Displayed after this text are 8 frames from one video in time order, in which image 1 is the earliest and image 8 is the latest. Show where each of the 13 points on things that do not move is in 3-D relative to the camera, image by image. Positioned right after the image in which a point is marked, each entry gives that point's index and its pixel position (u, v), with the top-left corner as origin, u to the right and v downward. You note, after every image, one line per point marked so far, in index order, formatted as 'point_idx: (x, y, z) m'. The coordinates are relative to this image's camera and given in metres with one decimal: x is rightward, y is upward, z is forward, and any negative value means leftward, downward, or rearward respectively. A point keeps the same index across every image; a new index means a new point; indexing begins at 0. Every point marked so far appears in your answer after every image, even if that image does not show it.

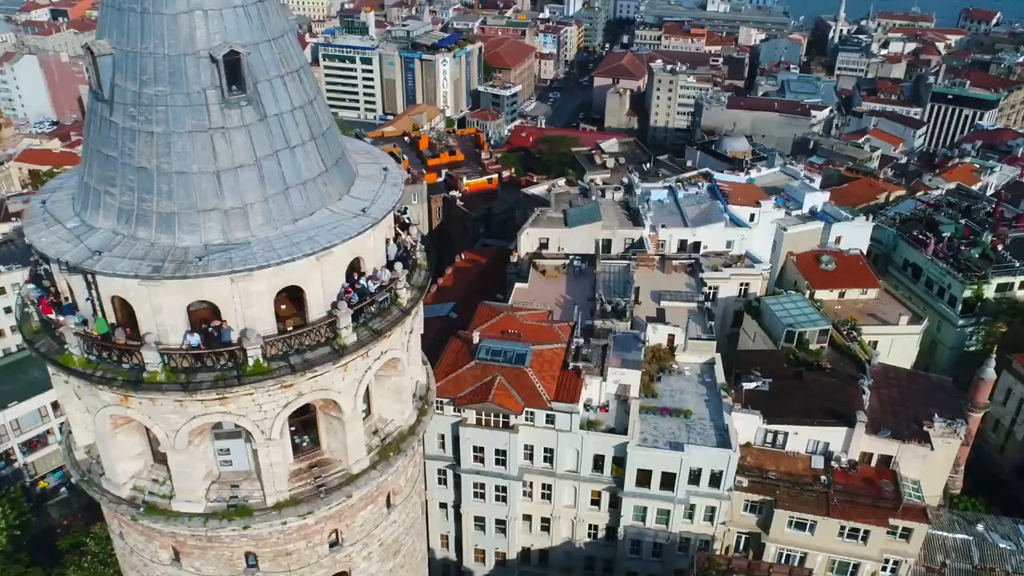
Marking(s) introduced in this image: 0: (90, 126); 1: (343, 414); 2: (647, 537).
0: (-4.7, +1.8, +9.3) m
1: (-2.1, -1.5, +10.3) m
2: (+3.5, -6.0, +20.6) m
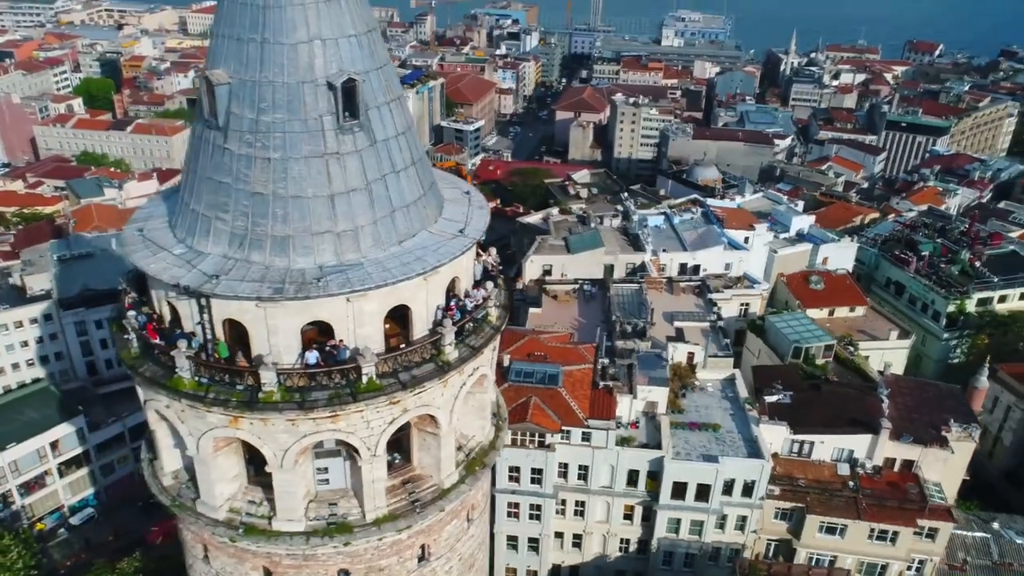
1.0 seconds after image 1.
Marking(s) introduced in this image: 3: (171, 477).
0: (-3.6, +1.5, +9.6) m
1: (-0.9, -1.7, +10.6) m
2: (+4.3, -6.5, +20.9) m
3: (-4.4, -2.5, +10.8) m
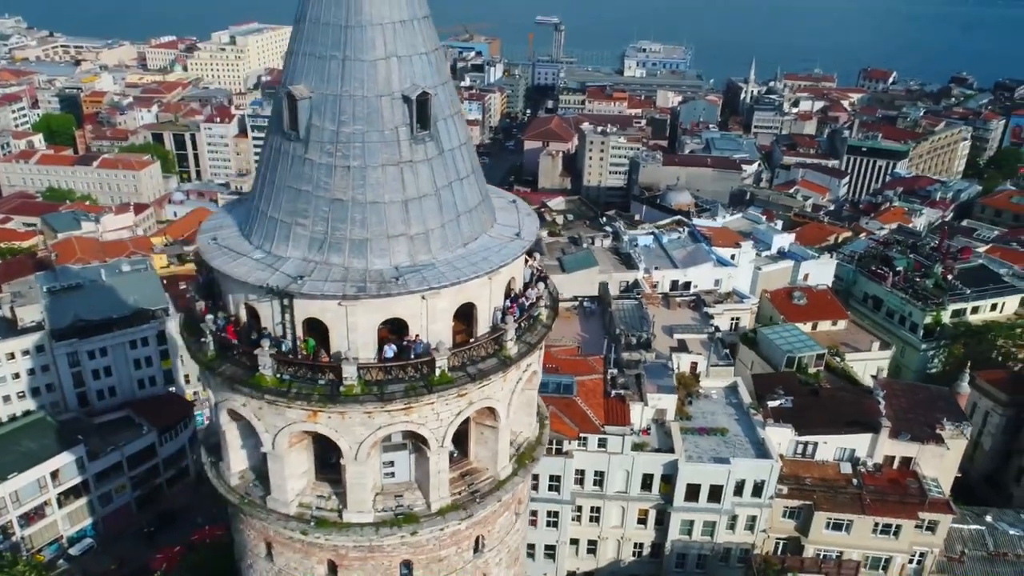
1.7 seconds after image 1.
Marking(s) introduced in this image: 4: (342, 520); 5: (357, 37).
0: (-2.9, +1.5, +10.3) m
1: (-0.2, -1.7, +11.2) m
2: (+4.8, -6.8, +21.6) m
3: (-3.7, -2.6, +11.3) m
4: (-2.2, -3.0, +10.7) m
5: (-1.8, +2.9, +9.8) m
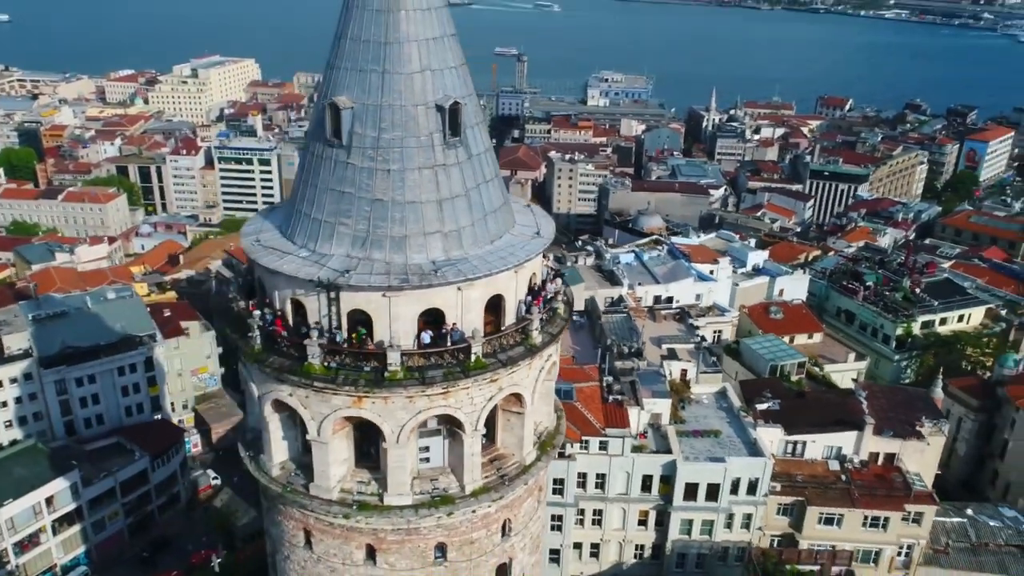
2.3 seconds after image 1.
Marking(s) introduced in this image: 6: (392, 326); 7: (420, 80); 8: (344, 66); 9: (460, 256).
0: (-2.6, +1.5, +11.0) m
1: (+0.2, -1.7, +11.9) m
2: (+4.8, -7.0, +22.3) m
3: (-3.3, -2.6, +11.9) m
4: (-1.7, -2.9, +11.3) m
5: (-1.5, +2.9, +10.6) m
6: (-1.5, -0.5, +10.6) m
7: (-1.2, +2.6, +10.7) m
8: (-2.2, +2.8, +10.8) m
9: (-0.7, +0.4, +10.9) m
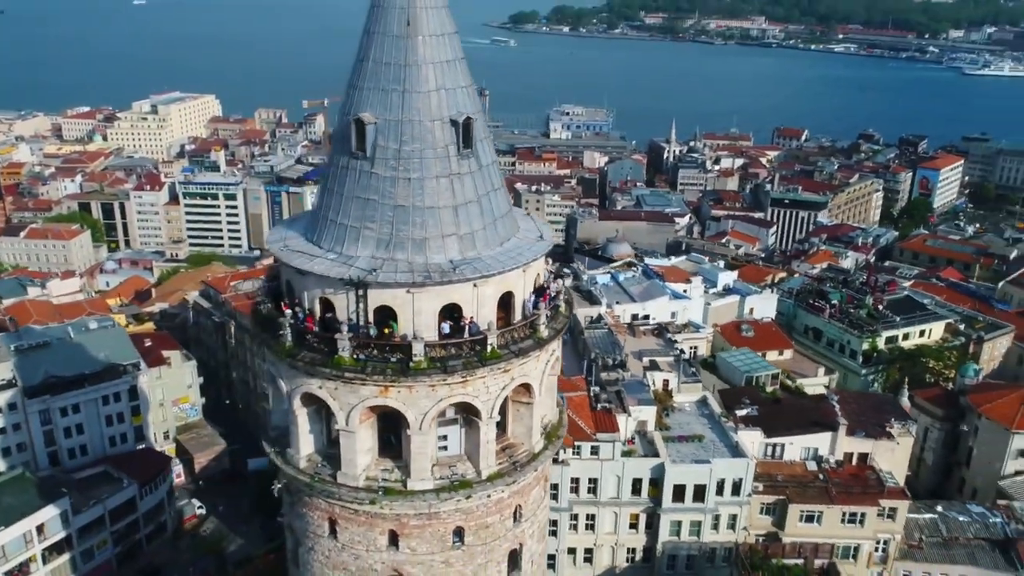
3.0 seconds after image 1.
0: (-2.4, +1.5, +11.9) m
1: (+0.3, -1.7, +12.9) m
2: (+4.7, -7.3, +23.2) m
3: (-3.1, -2.6, +12.6) m
4: (-1.5, -2.9, +12.1) m
5: (-1.4, +3.0, +11.6) m
6: (-1.3, -0.4, +11.5) m
7: (-1.1, +2.7, +11.7) m
8: (-2.0, +2.9, +11.8) m
9: (-0.5, +0.5, +11.8) m
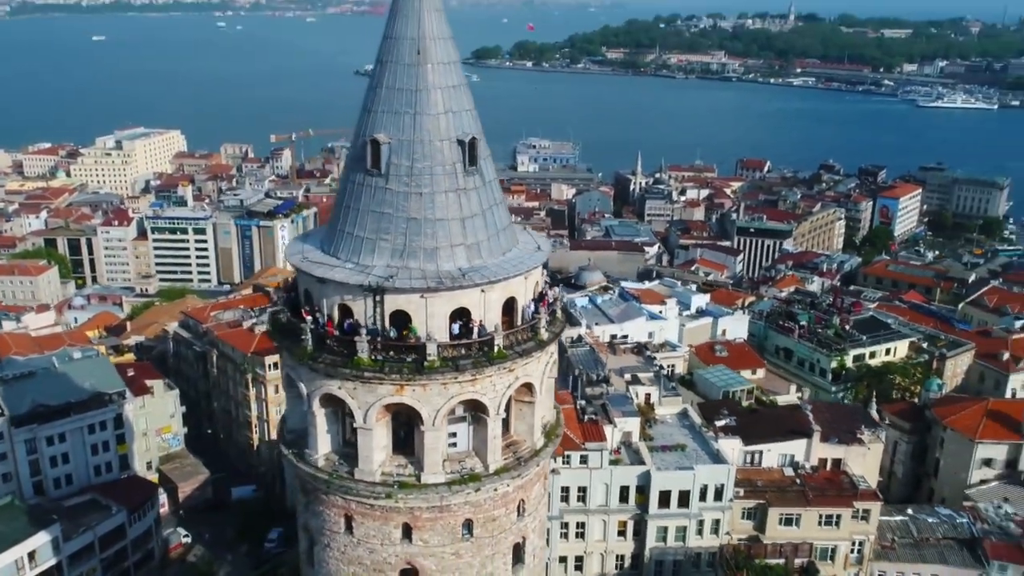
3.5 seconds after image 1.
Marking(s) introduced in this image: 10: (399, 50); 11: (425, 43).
0: (-2.4, +1.4, +12.9) m
1: (+0.4, -1.8, +13.8) m
2: (+4.5, -7.7, +24.1) m
3: (-3.0, -2.7, +13.4) m
4: (-1.4, -3.0, +13.0) m
5: (-1.3, +2.9, +12.7) m
6: (-1.2, -0.5, +12.4) m
7: (-1.0, +2.6, +12.8) m
8: (-2.0, +2.8, +12.8) m
9: (-0.5, +0.4, +12.8) m
10: (-1.7, +3.6, +12.7) m
11: (-1.3, +3.7, +12.7) m
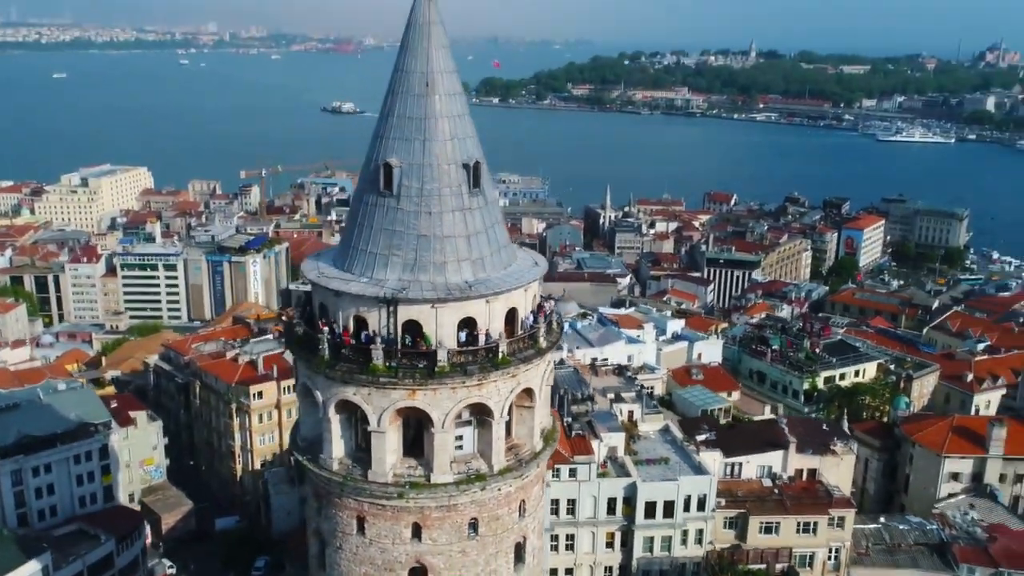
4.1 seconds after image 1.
0: (-2.4, +1.2, +13.9) m
1: (+0.4, -2.0, +14.8) m
2: (+4.2, -8.3, +24.9) m
3: (-3.0, -3.0, +14.2) m
4: (-1.4, -3.2, +13.8) m
5: (-1.3, +2.7, +13.8) m
6: (-1.2, -0.7, +13.4) m
7: (-1.0, +2.4, +13.9) m
8: (-2.0, +2.6, +13.9) m
9: (-0.4, +0.2, +13.9) m
10: (-1.7, +3.4, +13.9) m
11: (-1.3, +3.5, +13.8) m
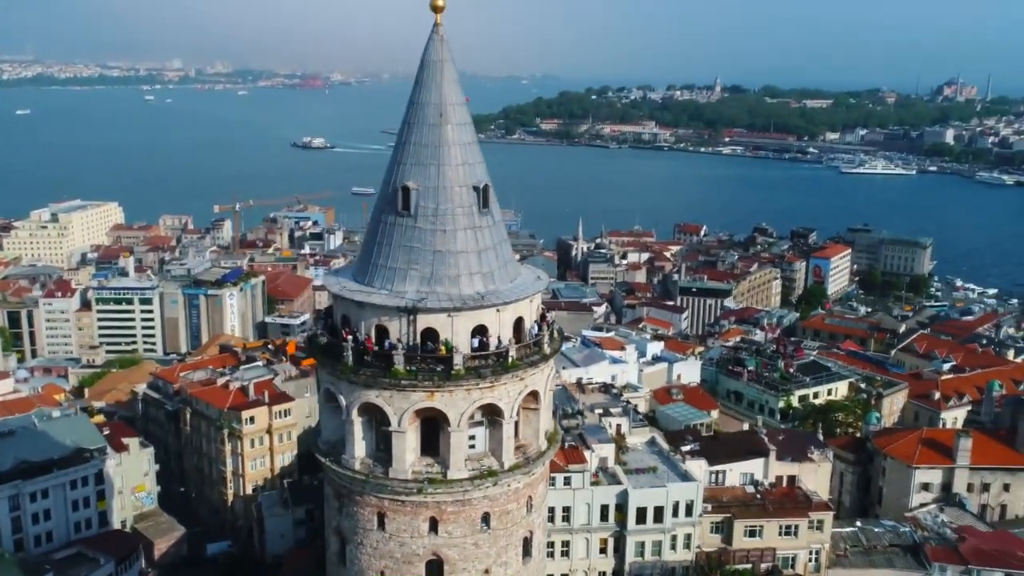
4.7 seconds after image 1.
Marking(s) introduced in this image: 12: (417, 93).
0: (-2.3, +1.0, +15.3) m
1: (+0.5, -2.2, +16.1) m
2: (+4.1, -8.9, +26.1) m
3: (-2.8, -3.2, +15.4) m
4: (-1.2, -3.4, +15.0) m
5: (-1.2, +2.5, +15.2) m
6: (-1.0, -0.9, +14.7) m
7: (-0.9, +2.2, +15.3) m
8: (-1.9, +2.3, +15.3) m
9: (-0.3, 0.0, +15.2) m
10: (-1.6, +3.2, +15.3) m
11: (-1.2, +3.3, +15.3) m
12: (-1.7, +3.6, +15.4) m
